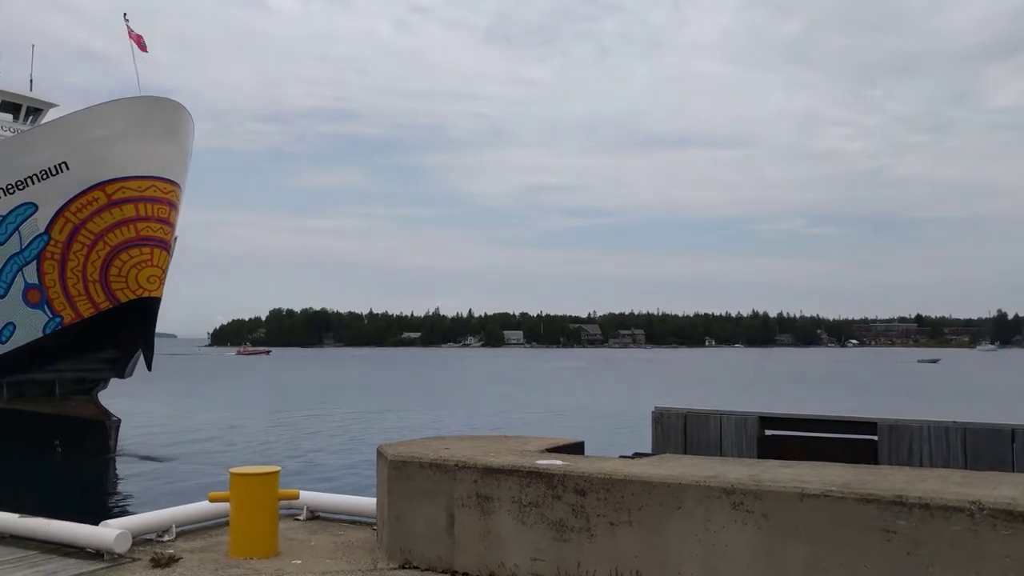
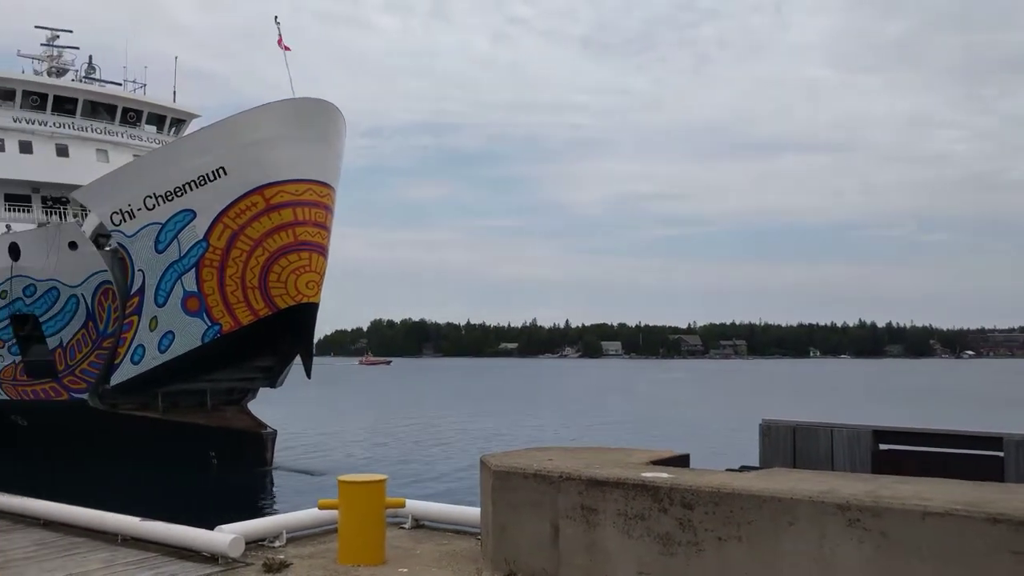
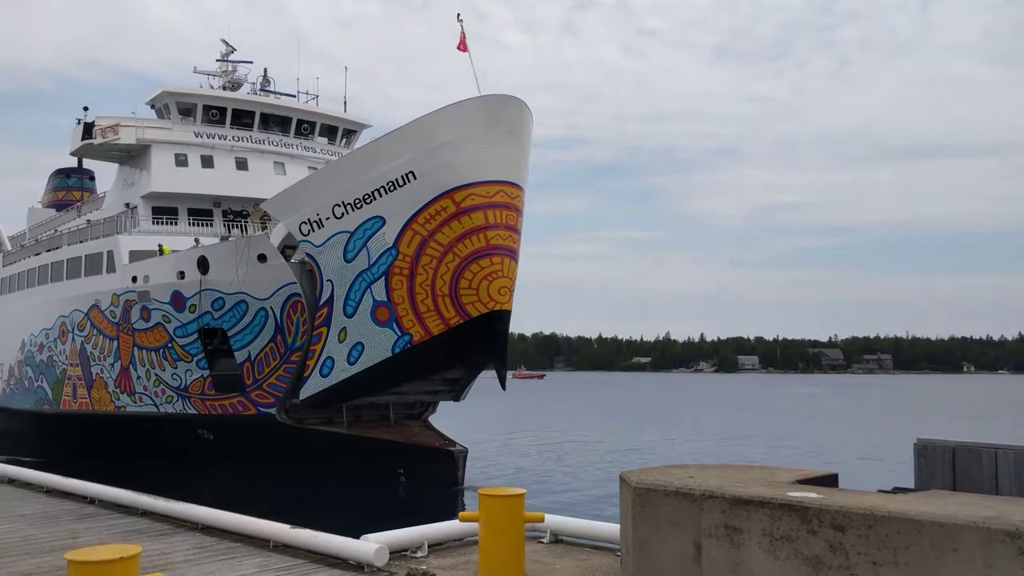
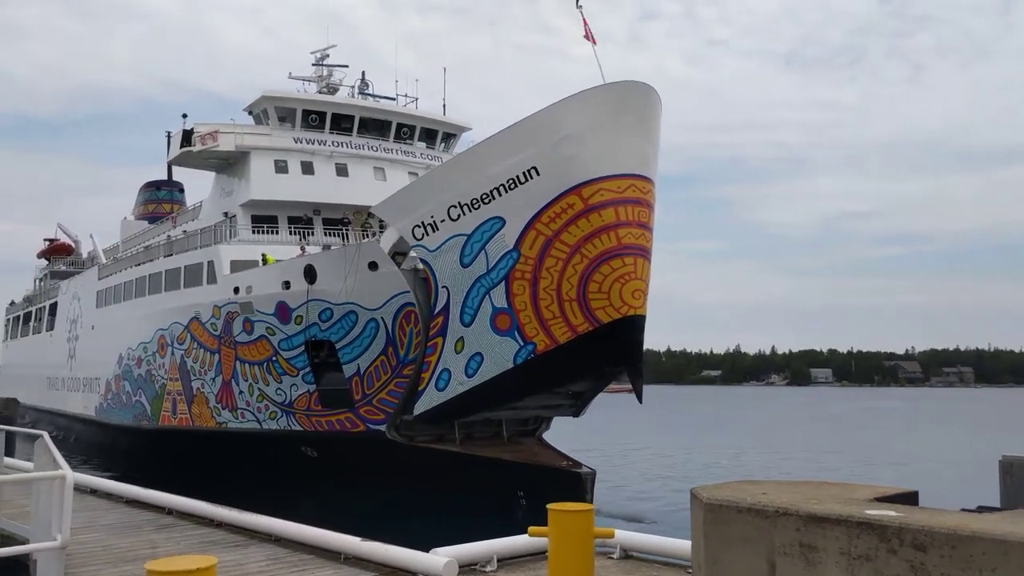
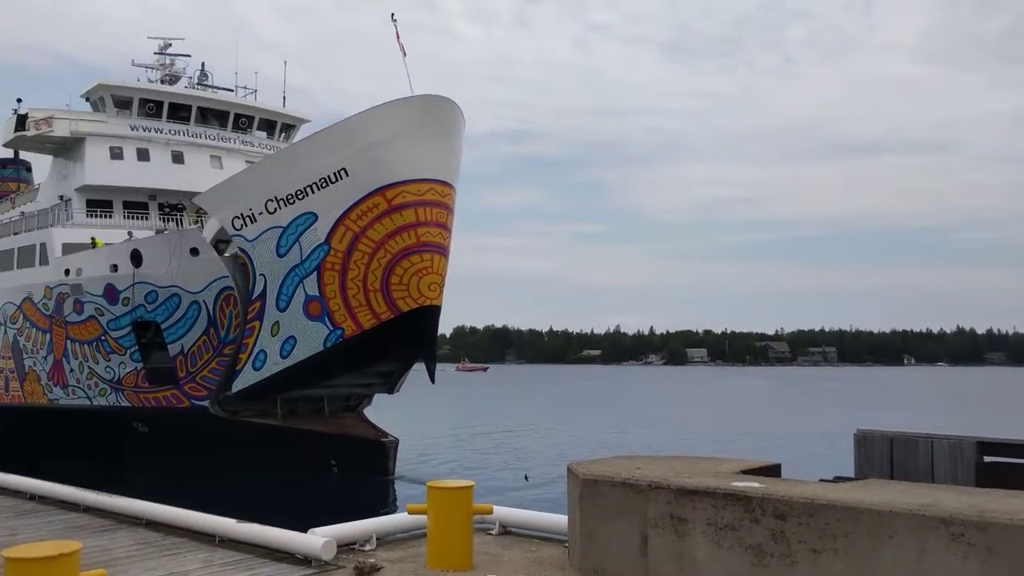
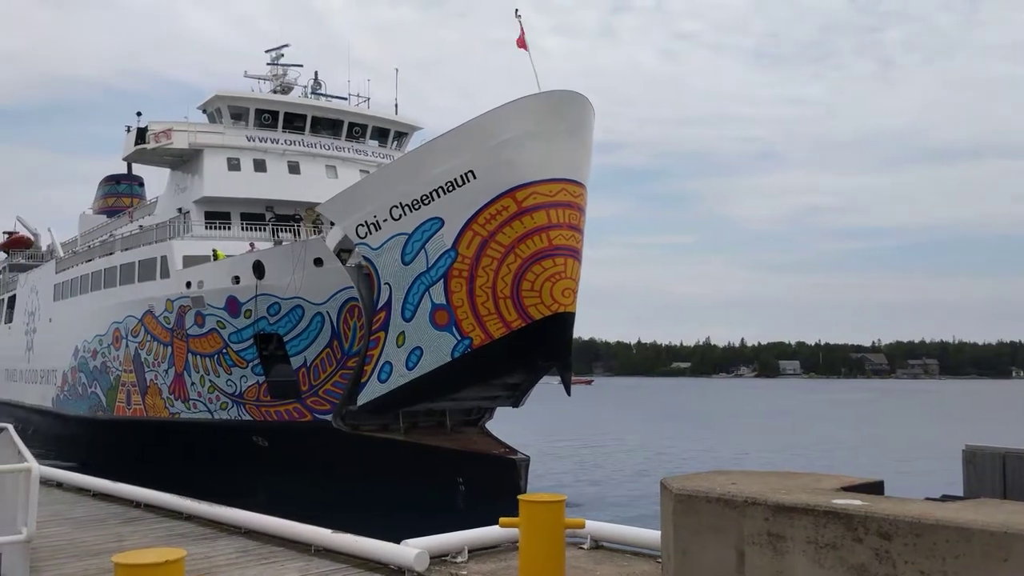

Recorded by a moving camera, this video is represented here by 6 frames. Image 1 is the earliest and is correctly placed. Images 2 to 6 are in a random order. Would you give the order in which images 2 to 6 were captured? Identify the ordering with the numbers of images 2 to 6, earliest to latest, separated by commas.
2, 5, 3, 6, 4
